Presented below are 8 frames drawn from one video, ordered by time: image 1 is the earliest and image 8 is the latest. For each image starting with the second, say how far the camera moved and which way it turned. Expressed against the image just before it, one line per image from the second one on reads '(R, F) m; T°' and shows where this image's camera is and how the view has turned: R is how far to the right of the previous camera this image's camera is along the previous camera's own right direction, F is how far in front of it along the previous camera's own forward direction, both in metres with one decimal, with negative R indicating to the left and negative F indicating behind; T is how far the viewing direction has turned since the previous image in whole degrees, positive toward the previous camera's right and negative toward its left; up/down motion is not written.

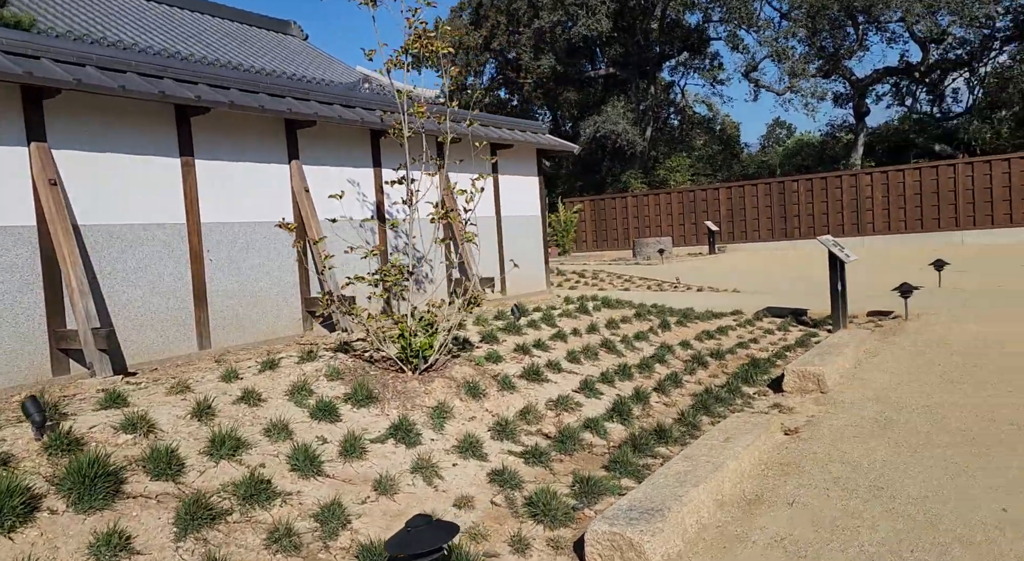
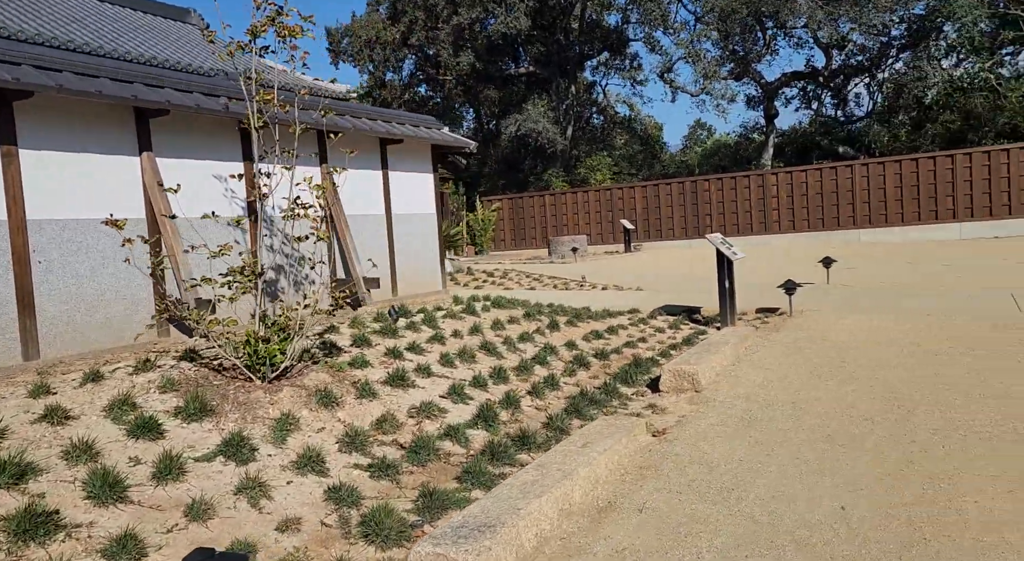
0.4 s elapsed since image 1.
(+0.5, +0.2) m; +6°
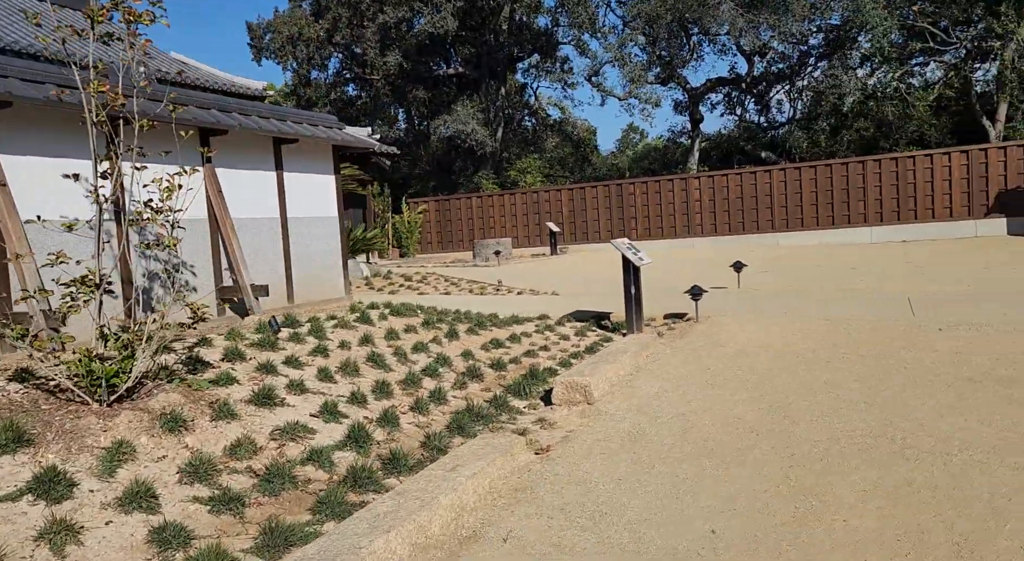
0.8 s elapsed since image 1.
(+0.4, +0.2) m; +5°
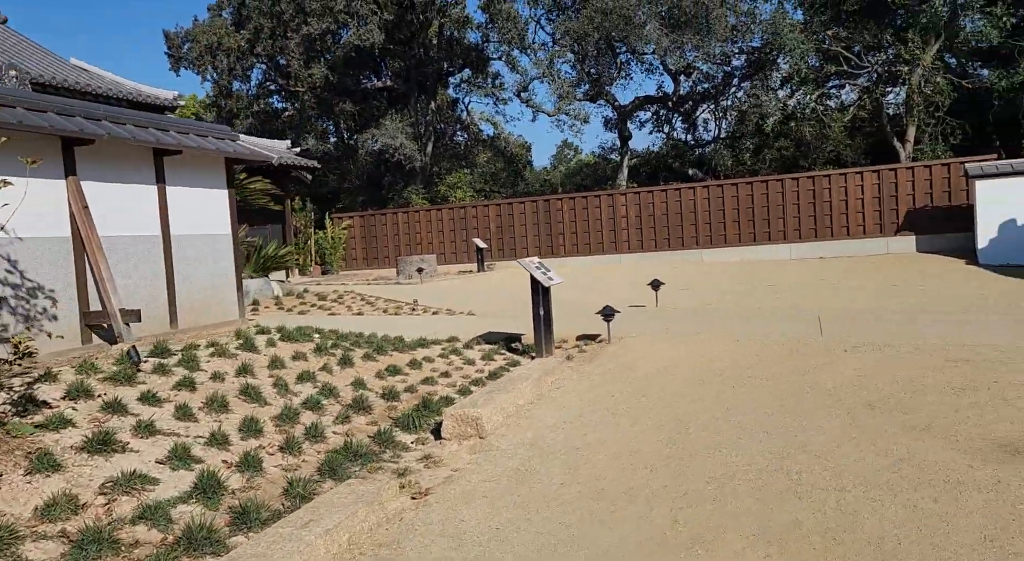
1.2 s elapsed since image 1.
(+0.4, +0.3) m; +5°
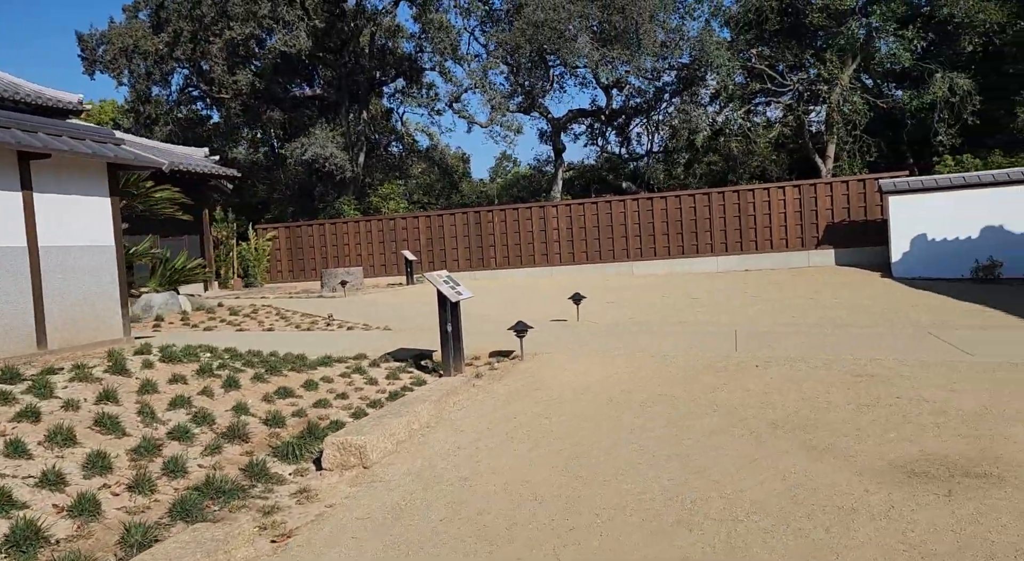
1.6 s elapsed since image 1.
(+0.3, +0.3) m; +5°
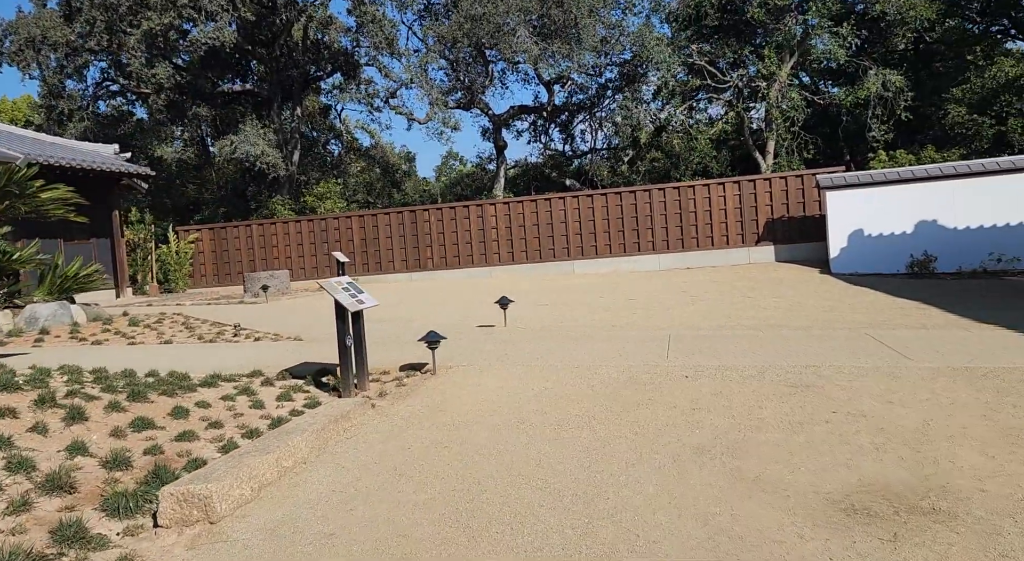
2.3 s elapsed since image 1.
(+0.4, +0.6) m; +4°
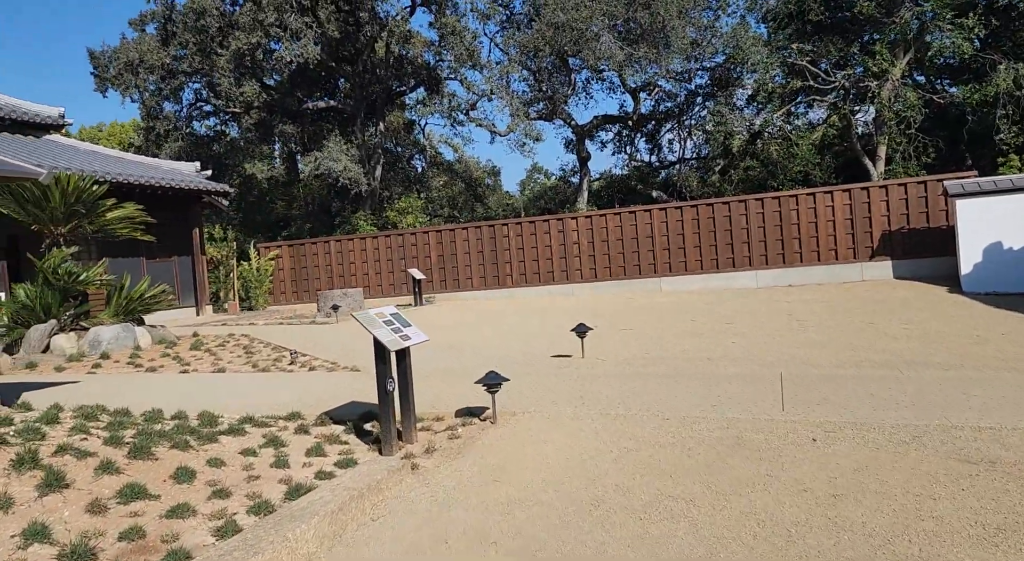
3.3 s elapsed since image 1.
(+0.1, +1.0) m; -7°
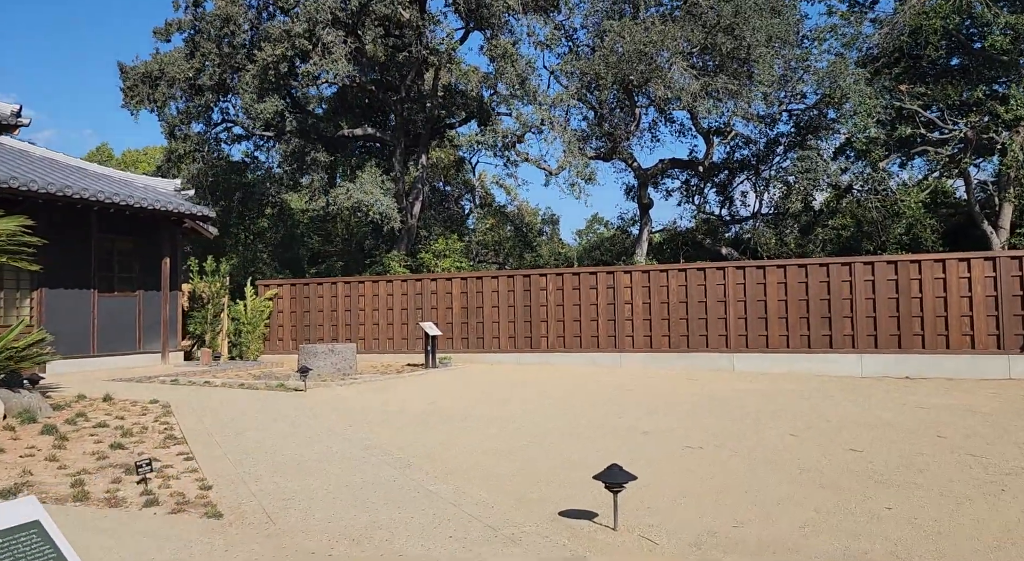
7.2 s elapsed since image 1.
(+0.4, +3.3) m; -5°
